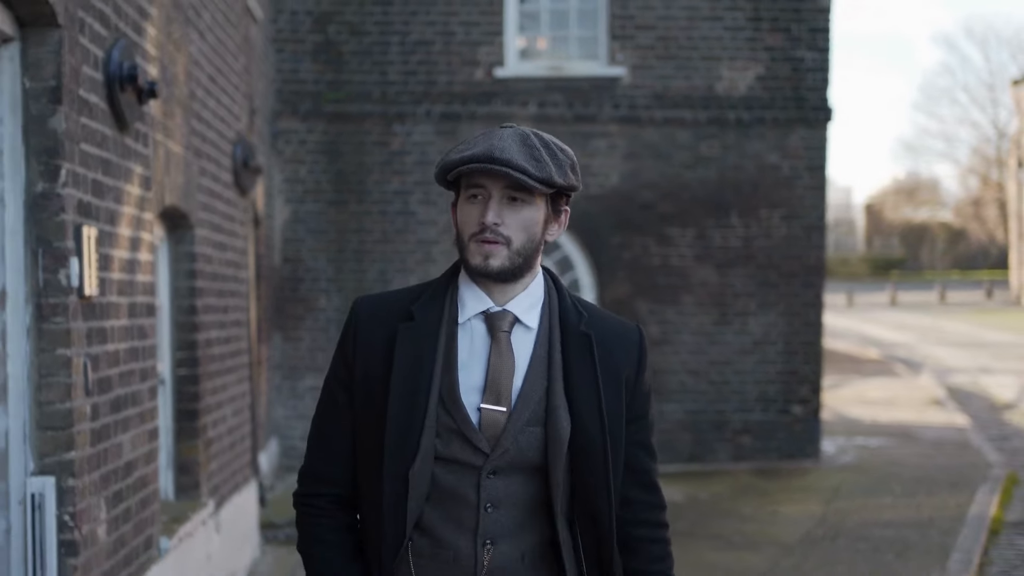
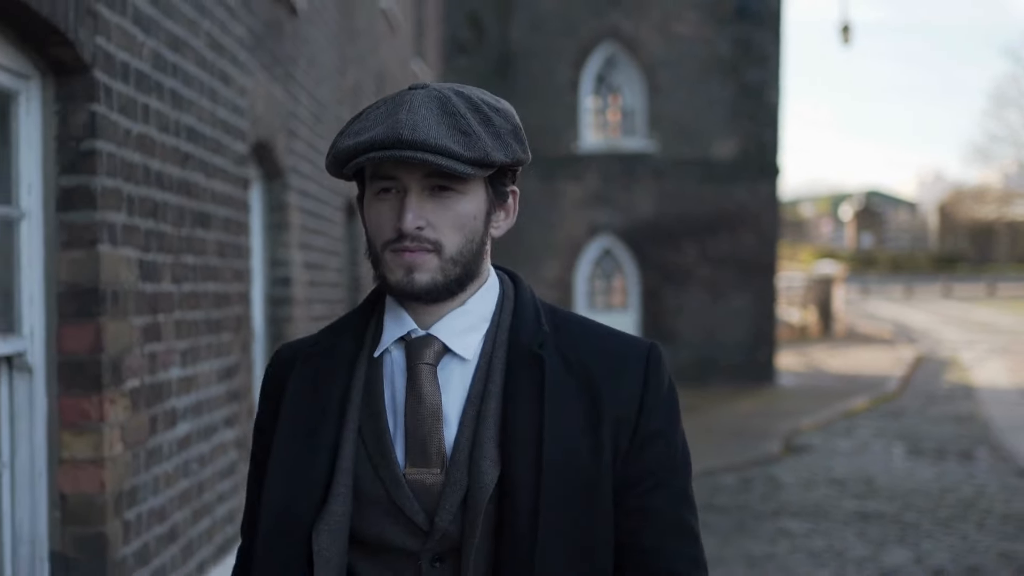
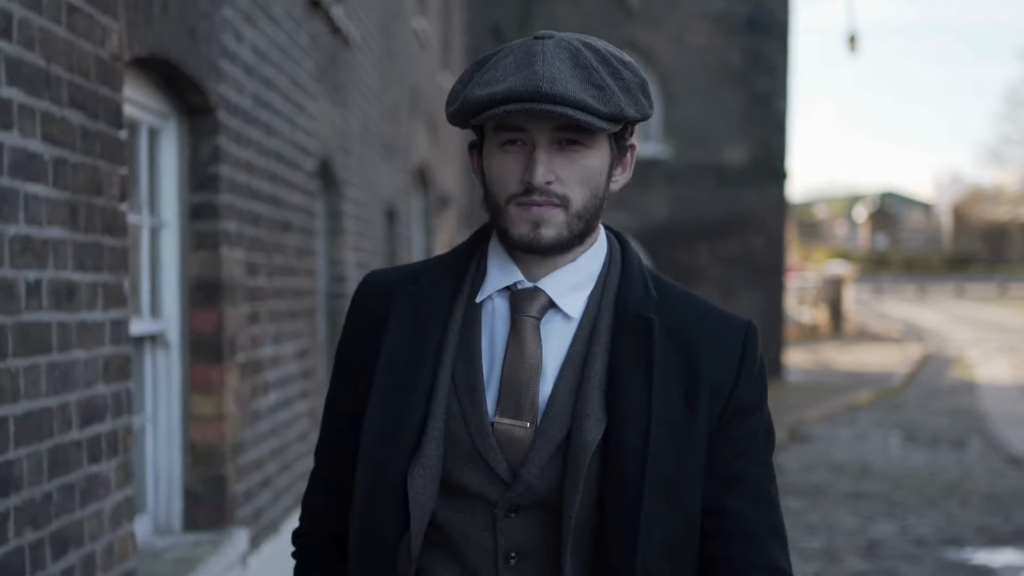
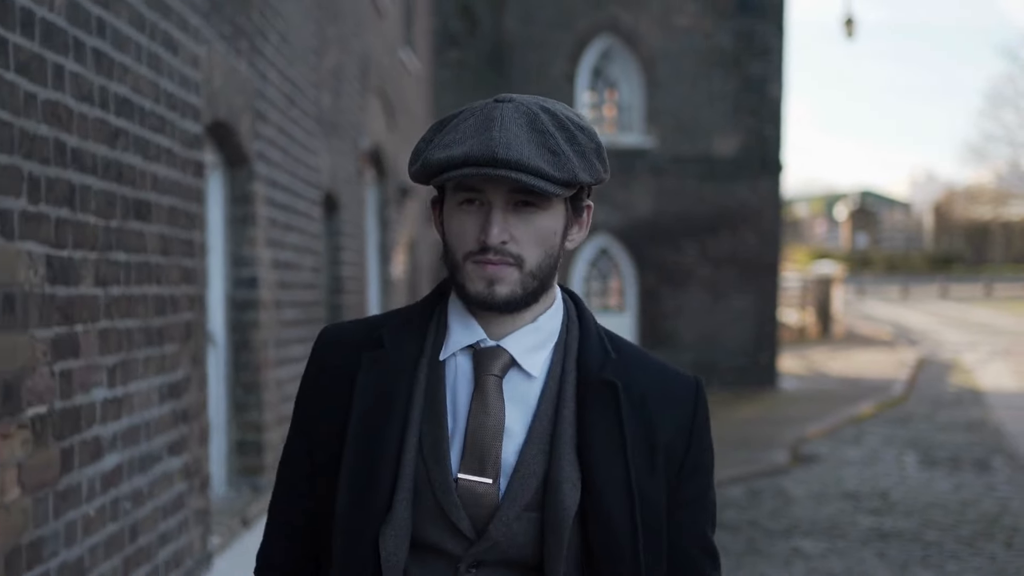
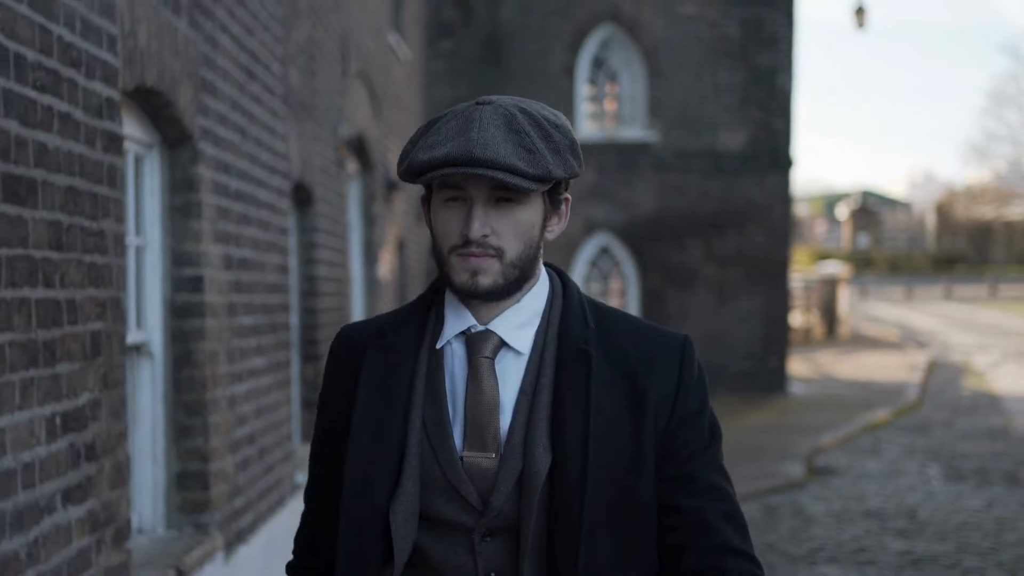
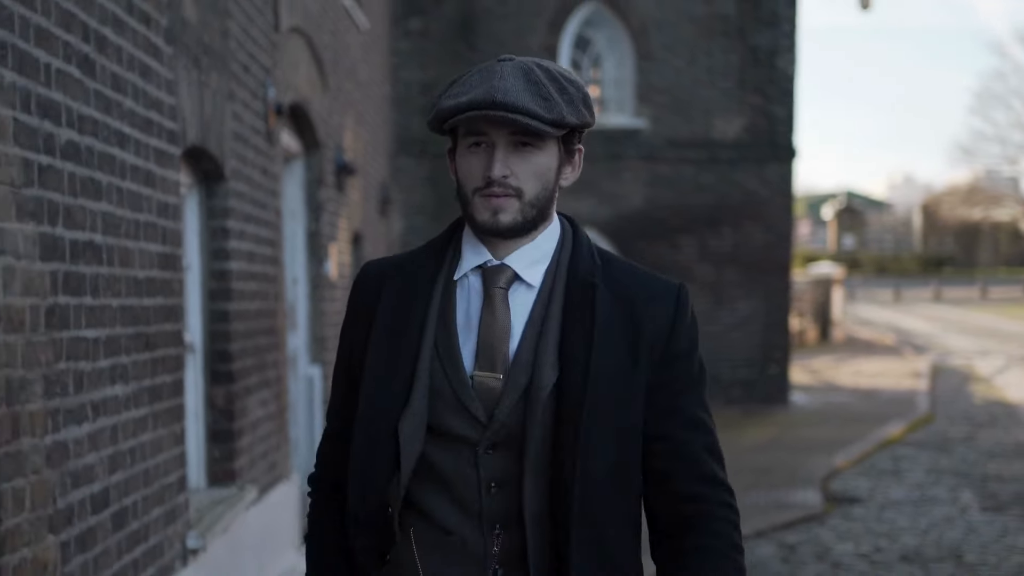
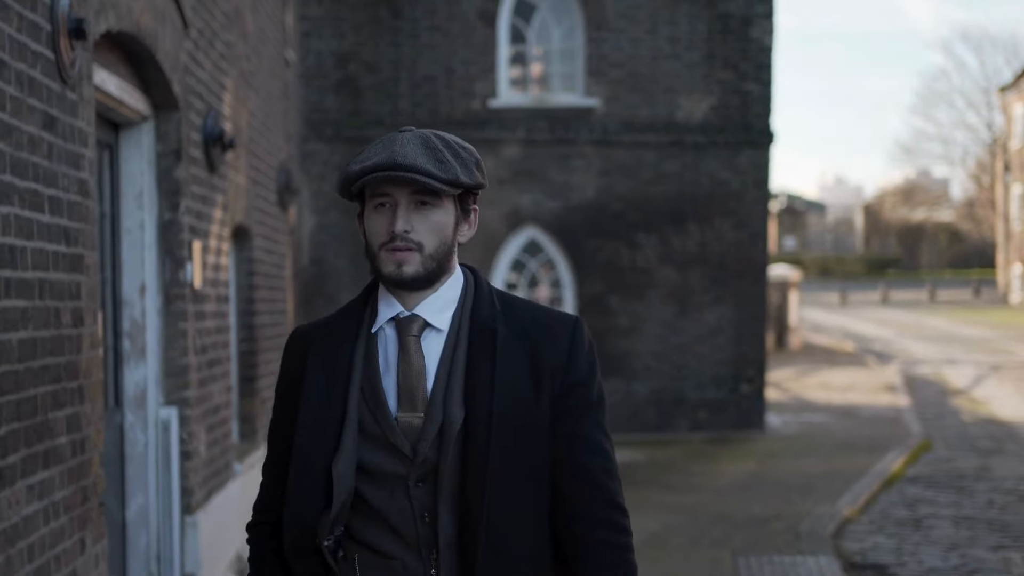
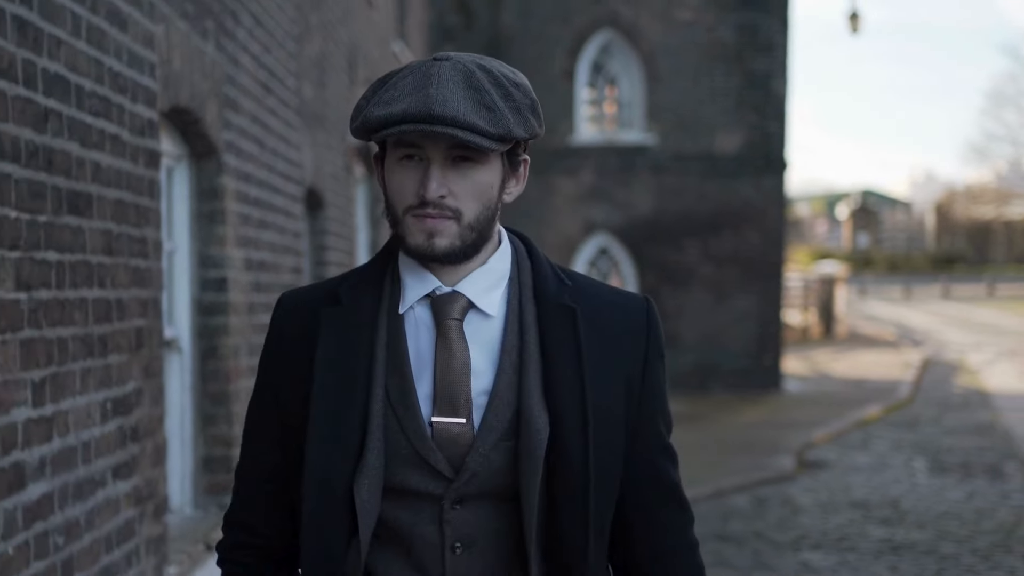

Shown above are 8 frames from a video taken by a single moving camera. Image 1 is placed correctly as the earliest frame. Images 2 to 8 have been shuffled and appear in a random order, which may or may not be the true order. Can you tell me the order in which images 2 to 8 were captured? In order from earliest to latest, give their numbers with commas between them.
7, 6, 5, 8, 4, 2, 3
